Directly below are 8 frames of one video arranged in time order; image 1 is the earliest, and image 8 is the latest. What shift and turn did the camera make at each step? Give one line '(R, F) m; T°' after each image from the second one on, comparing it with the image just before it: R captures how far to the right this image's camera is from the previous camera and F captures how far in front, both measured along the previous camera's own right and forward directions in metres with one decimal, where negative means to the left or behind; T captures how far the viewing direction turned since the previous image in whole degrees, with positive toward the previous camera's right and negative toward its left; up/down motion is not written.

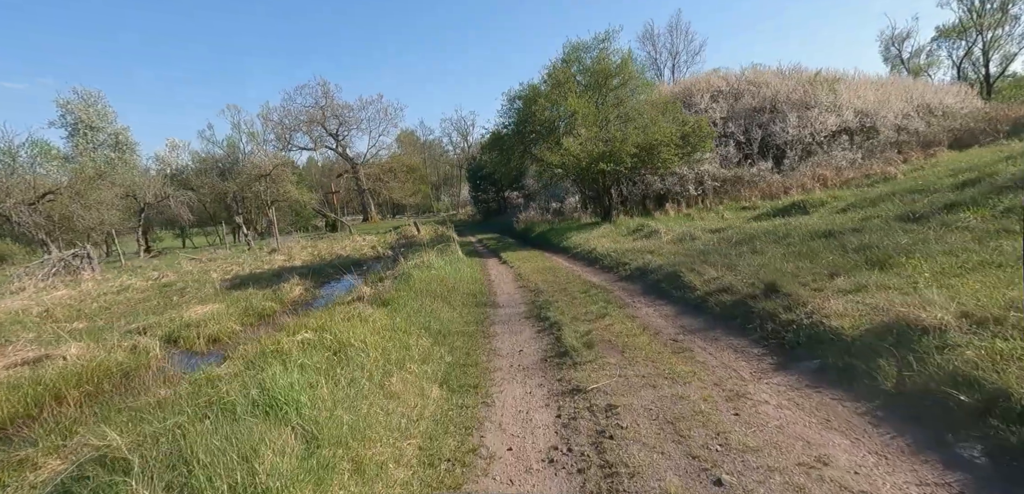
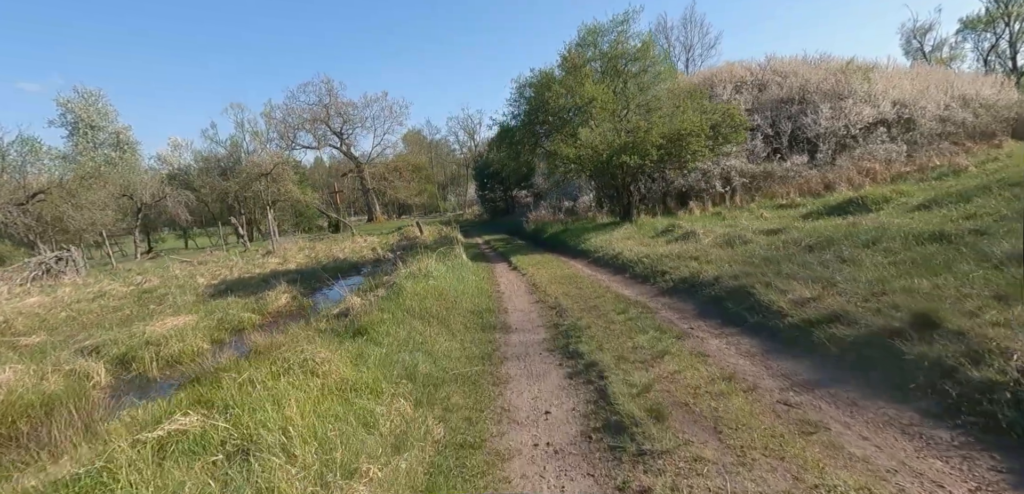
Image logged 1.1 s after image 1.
(-0.1, +2.0) m; -1°
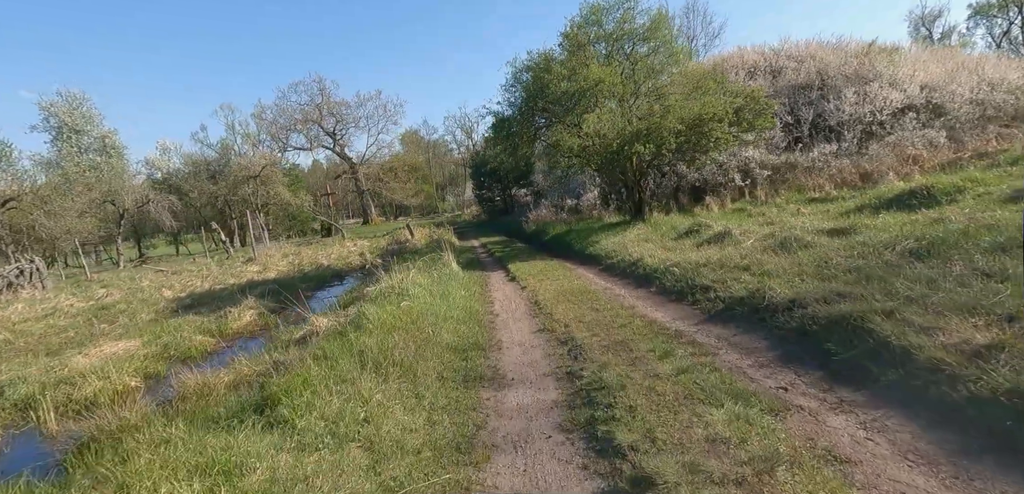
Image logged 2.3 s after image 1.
(+0.1, +2.2) m; 0°
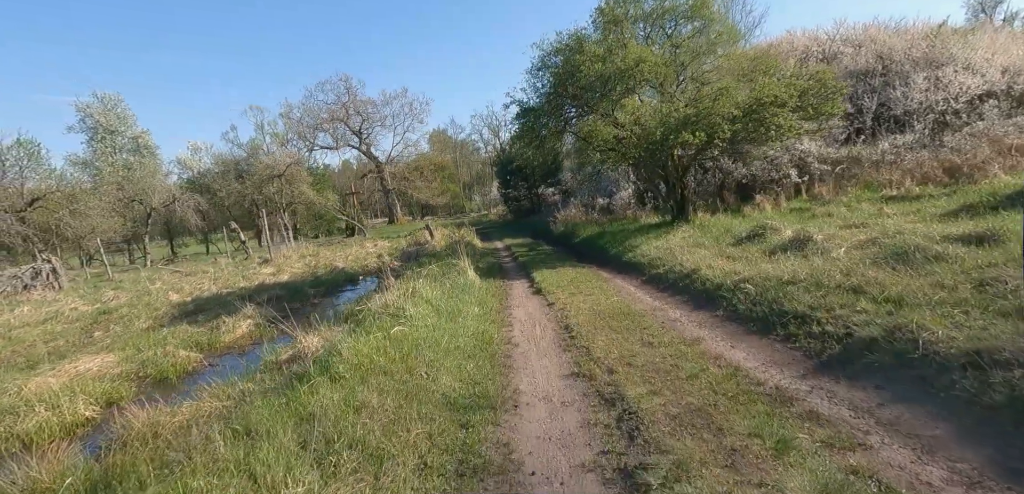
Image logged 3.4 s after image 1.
(0.0, +1.8) m; -3°
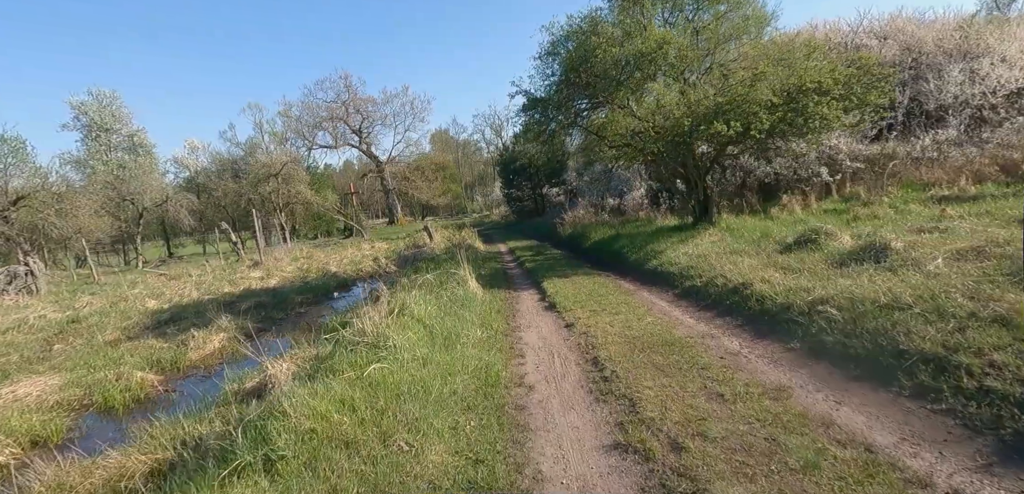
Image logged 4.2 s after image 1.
(-0.1, +1.5) m; 0°
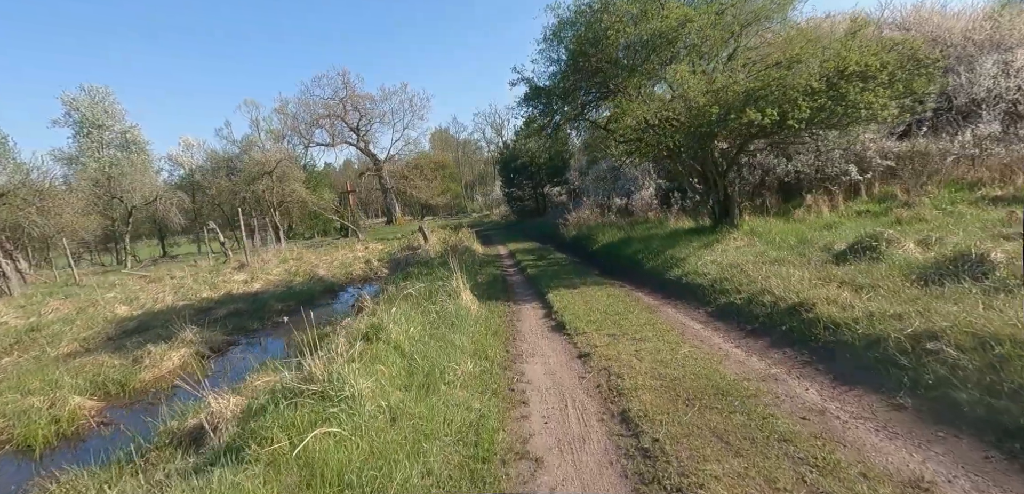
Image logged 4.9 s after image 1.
(0.0, +1.4) m; 0°
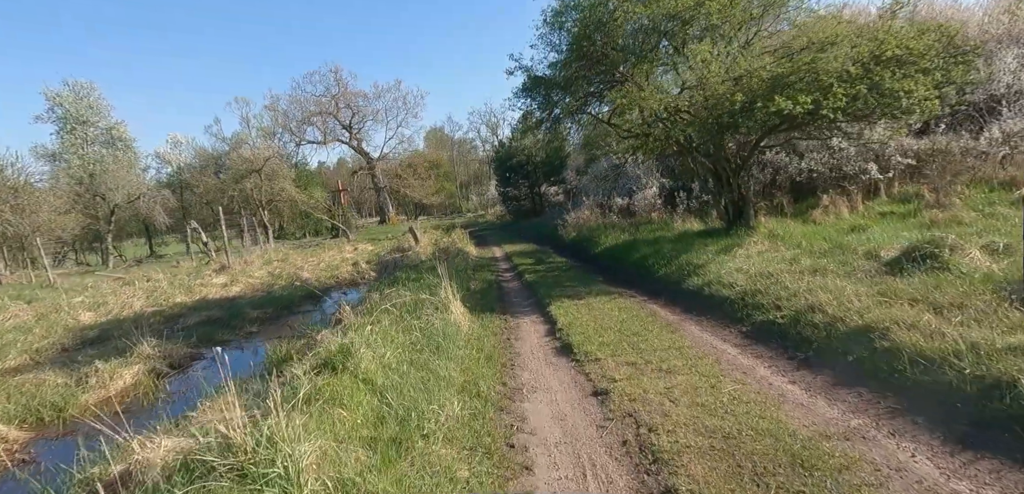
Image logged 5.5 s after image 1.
(0.0, +1.1) m; +1°
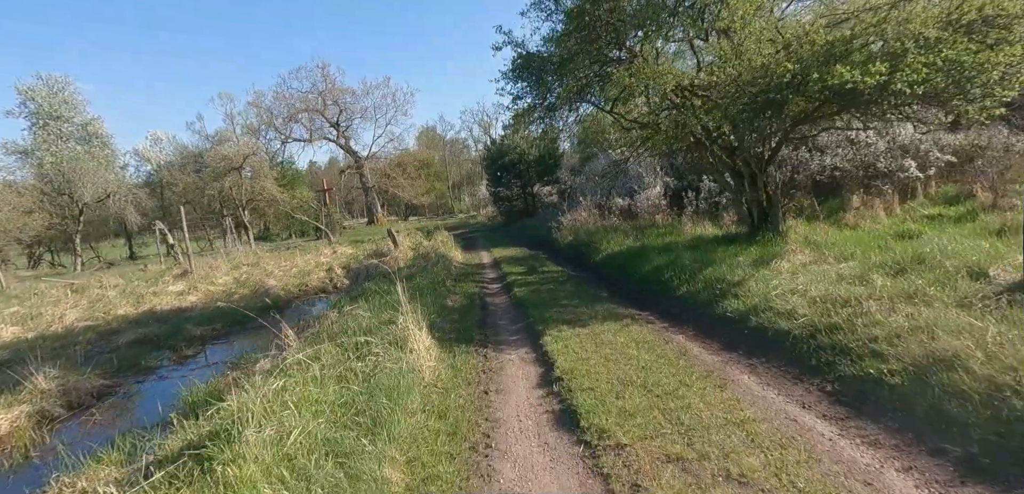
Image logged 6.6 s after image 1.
(+0.1, +1.9) m; +1°
